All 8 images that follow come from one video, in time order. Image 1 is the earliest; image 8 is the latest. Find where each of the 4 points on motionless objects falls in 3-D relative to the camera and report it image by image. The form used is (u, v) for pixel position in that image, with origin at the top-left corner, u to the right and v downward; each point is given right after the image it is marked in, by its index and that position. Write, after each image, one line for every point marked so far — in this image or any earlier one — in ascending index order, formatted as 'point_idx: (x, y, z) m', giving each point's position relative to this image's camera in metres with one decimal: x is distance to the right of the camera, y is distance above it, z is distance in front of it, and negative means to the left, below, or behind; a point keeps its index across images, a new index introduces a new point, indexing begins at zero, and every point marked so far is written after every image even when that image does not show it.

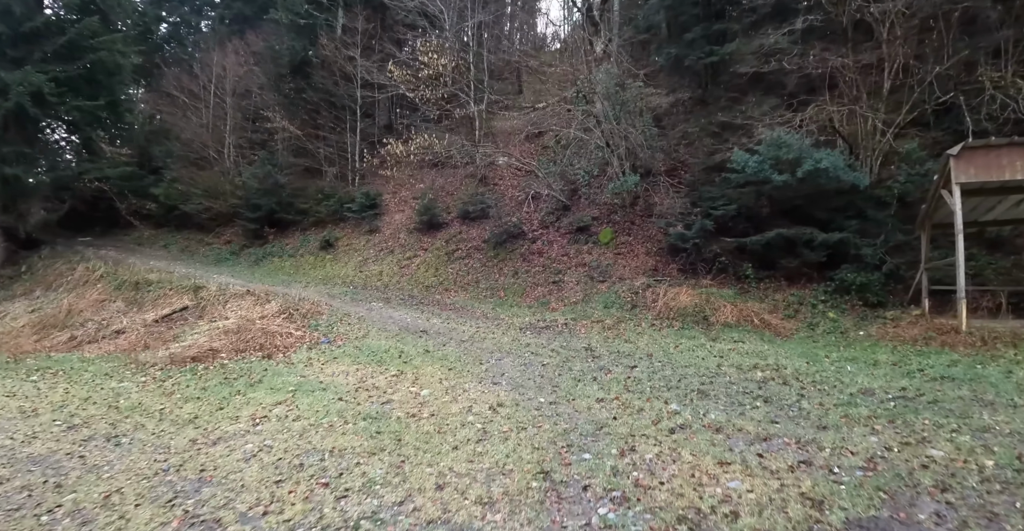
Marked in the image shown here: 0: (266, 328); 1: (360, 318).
0: (-5.4, -1.4, +9.8) m
1: (-3.6, -1.2, +11.2) m
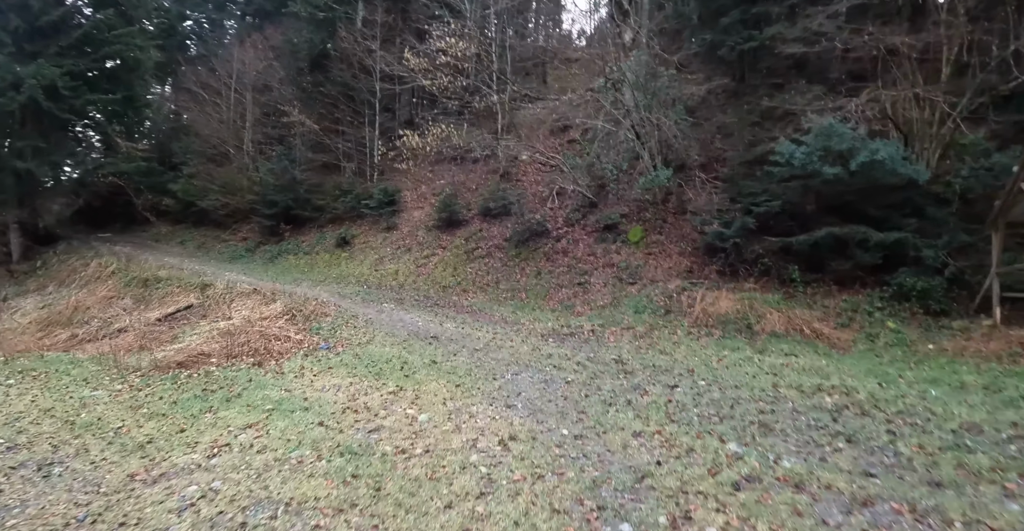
0: (-5.0, -1.3, +9.0) m
1: (-3.2, -1.2, +10.3) m
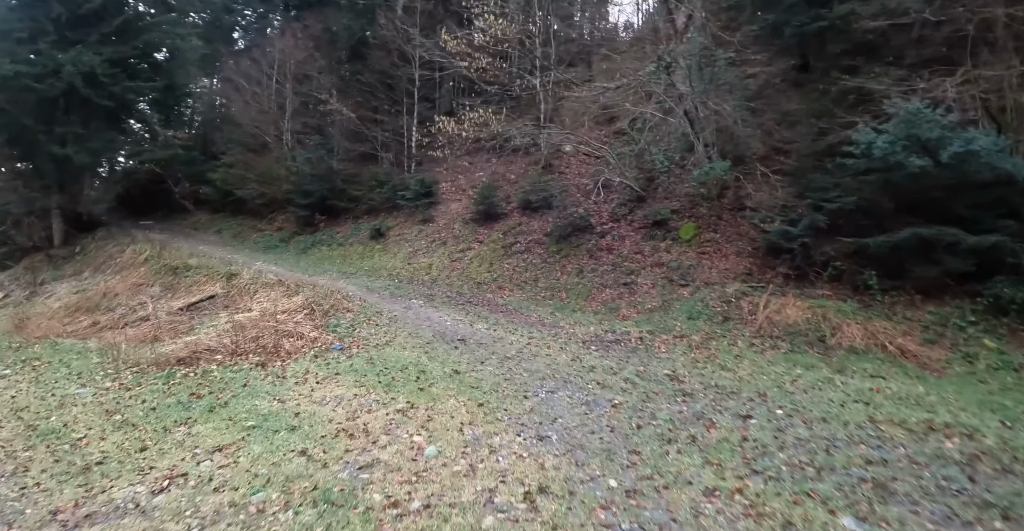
0: (-4.4, -1.1, +8.3) m
1: (-2.4, -1.0, +9.5) m
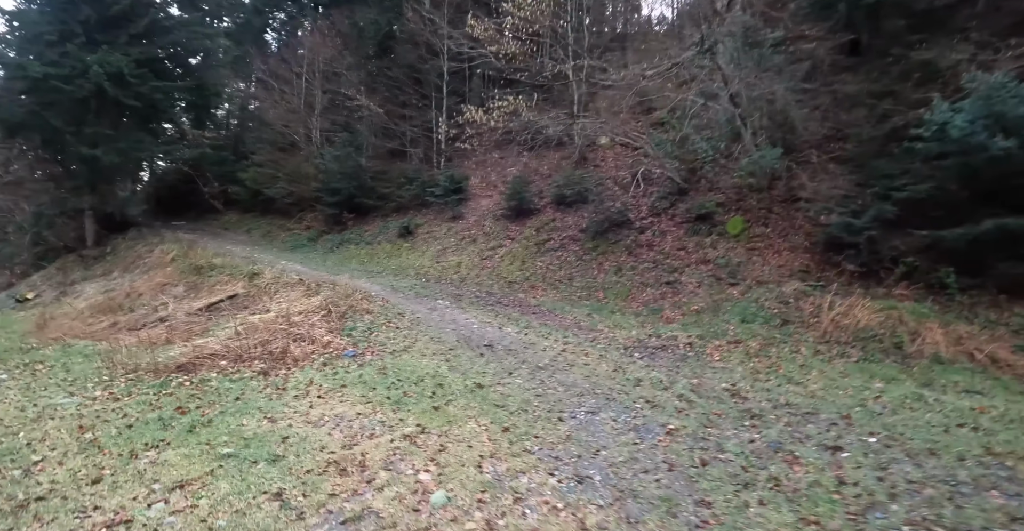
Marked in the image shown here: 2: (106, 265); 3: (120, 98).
0: (-3.8, -1.1, +7.7) m
1: (-1.8, -1.0, +8.7) m
2: (-13.6, 0.0, +15.2) m
3: (-13.4, +5.6, +15.5) m
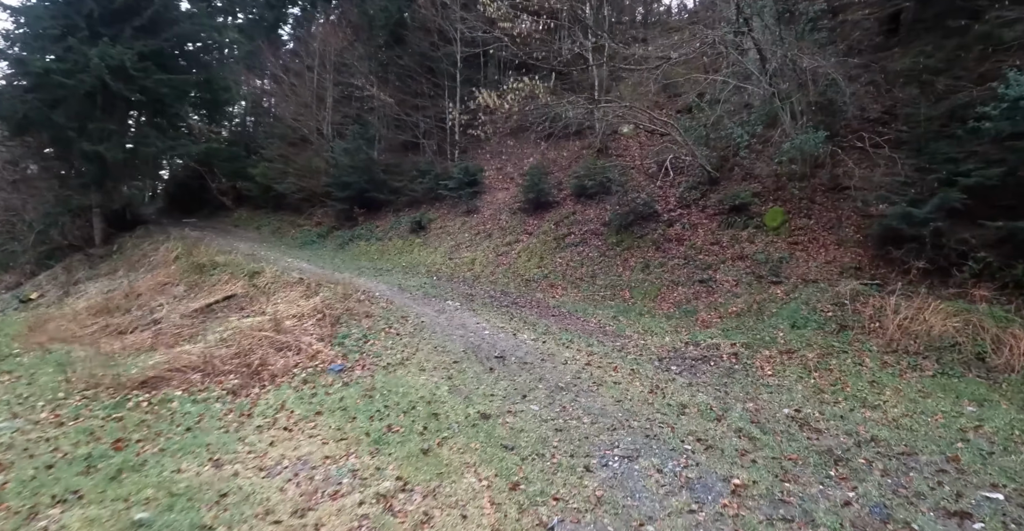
0: (-3.6, -1.1, +6.9) m
1: (-1.6, -1.0, +7.8) m
2: (-13.1, +0.1, +14.8) m
3: (-12.8, +5.6, +15.0) m
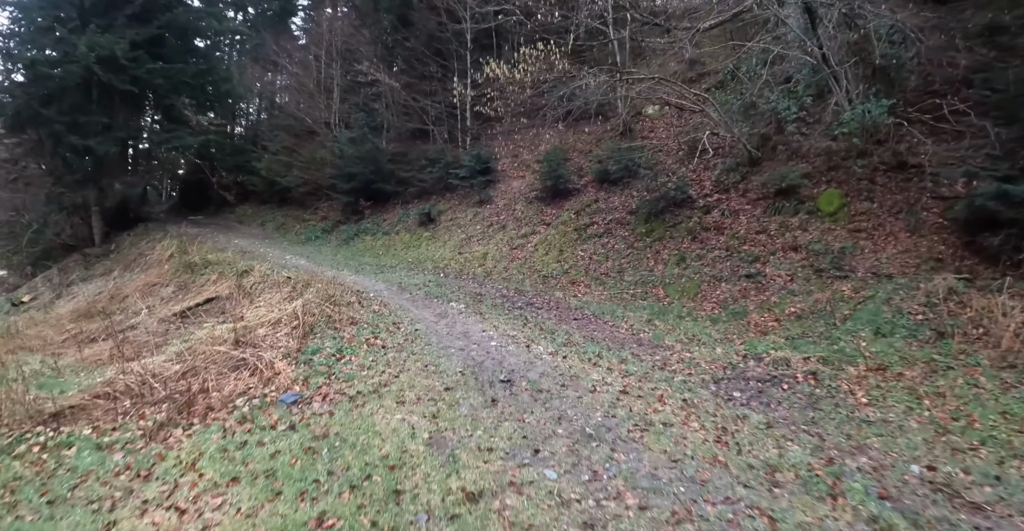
0: (-3.5, -1.1, +5.6) m
1: (-1.4, -0.9, +6.5) m
2: (-12.5, +0.1, +14.0) m
3: (-12.4, +5.6, +14.1) m
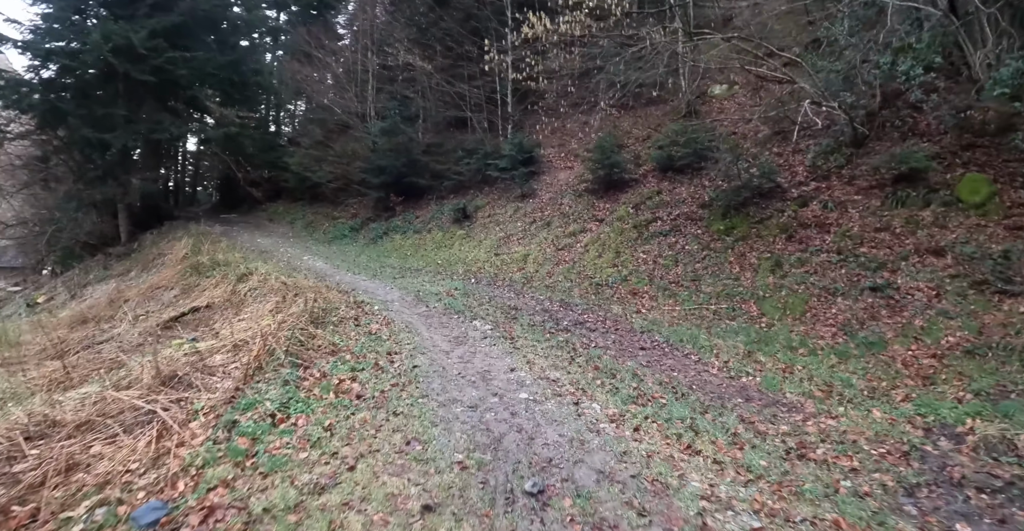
0: (-3.1, -1.1, +4.0) m
1: (-1.0, -1.0, +4.6) m
2: (-11.3, +0.1, +13.2) m
3: (-11.1, +5.7, +13.3) m
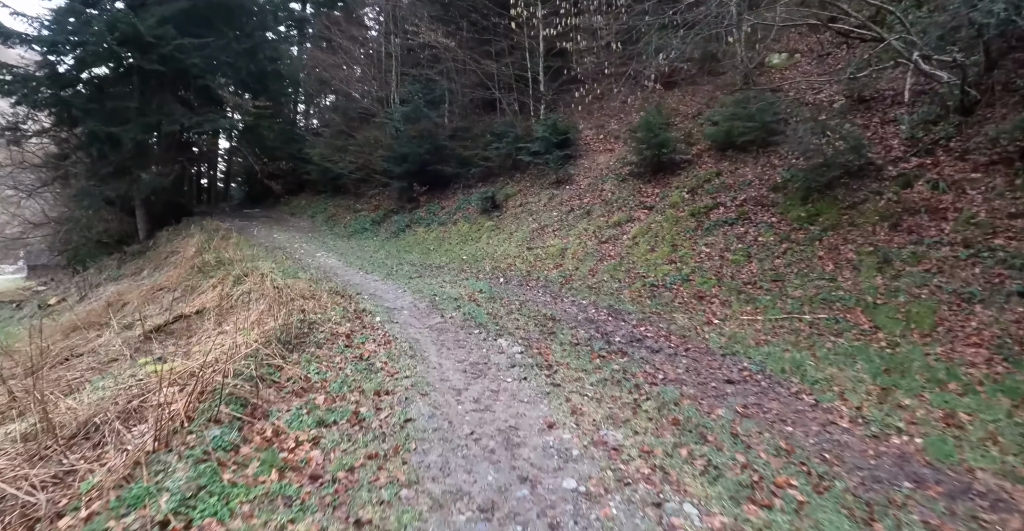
0: (-2.9, -1.2, +2.9) m
1: (-0.7, -1.1, +3.3) m
2: (-10.4, +0.2, +12.6) m
3: (-10.2, +5.7, +12.6) m
